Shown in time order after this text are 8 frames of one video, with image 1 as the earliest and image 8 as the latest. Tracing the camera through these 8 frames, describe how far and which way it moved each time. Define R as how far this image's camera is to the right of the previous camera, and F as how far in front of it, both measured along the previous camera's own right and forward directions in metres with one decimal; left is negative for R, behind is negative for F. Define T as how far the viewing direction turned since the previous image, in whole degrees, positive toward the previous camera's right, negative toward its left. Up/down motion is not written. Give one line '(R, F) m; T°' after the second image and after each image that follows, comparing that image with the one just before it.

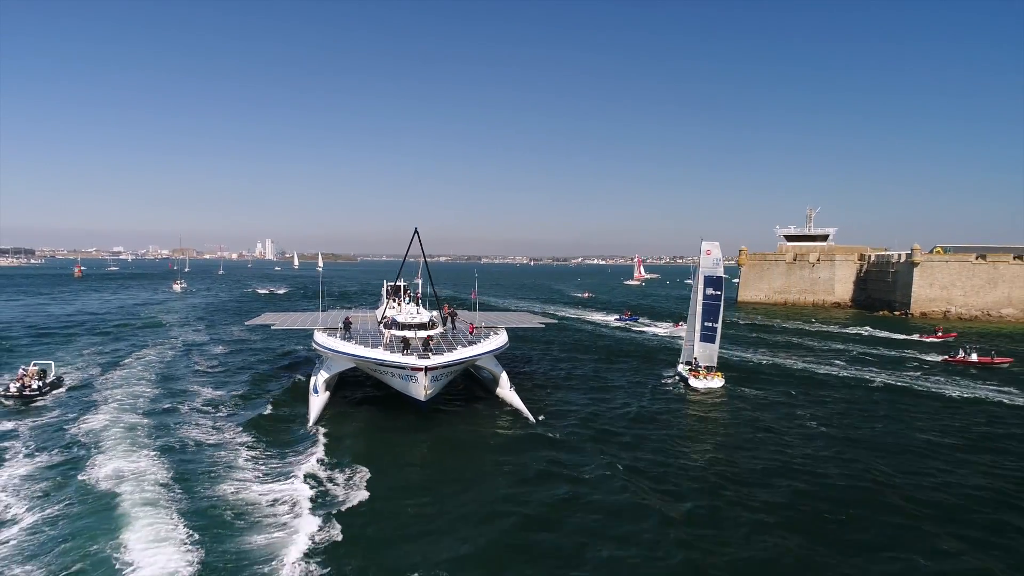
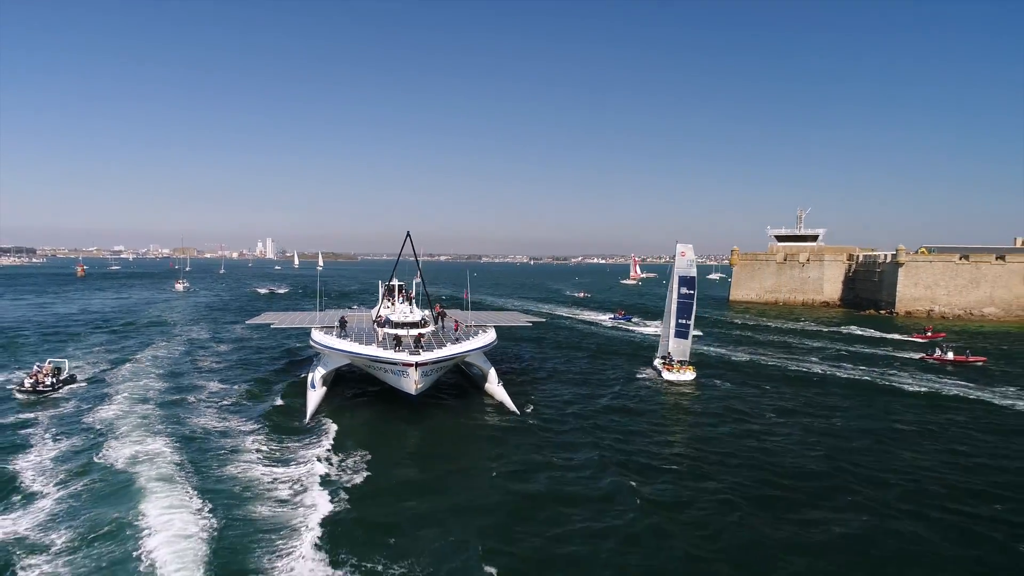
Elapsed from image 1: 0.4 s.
(+0.5, -1.1) m; 0°
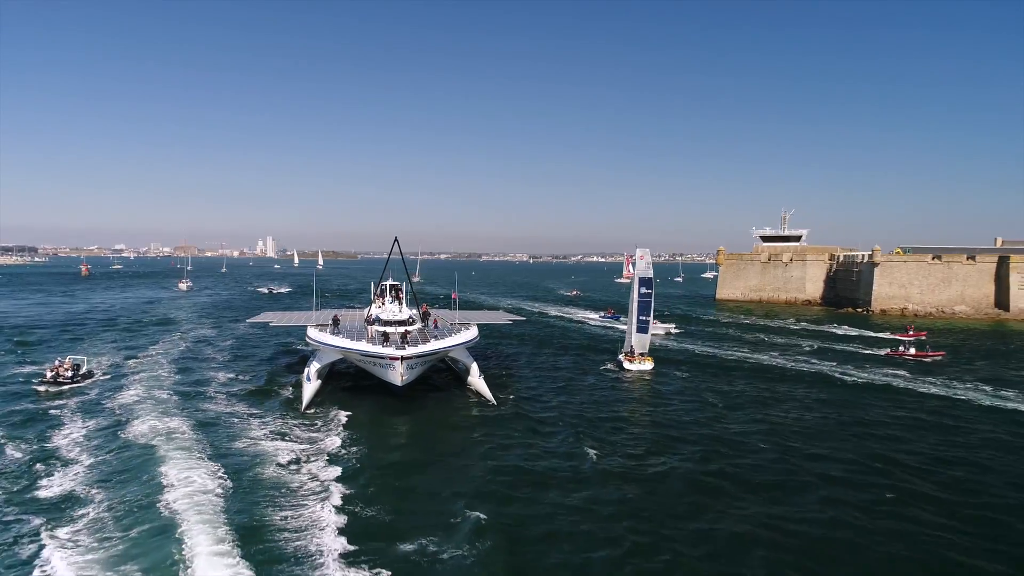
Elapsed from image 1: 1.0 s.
(+1.0, -1.9) m; 0°
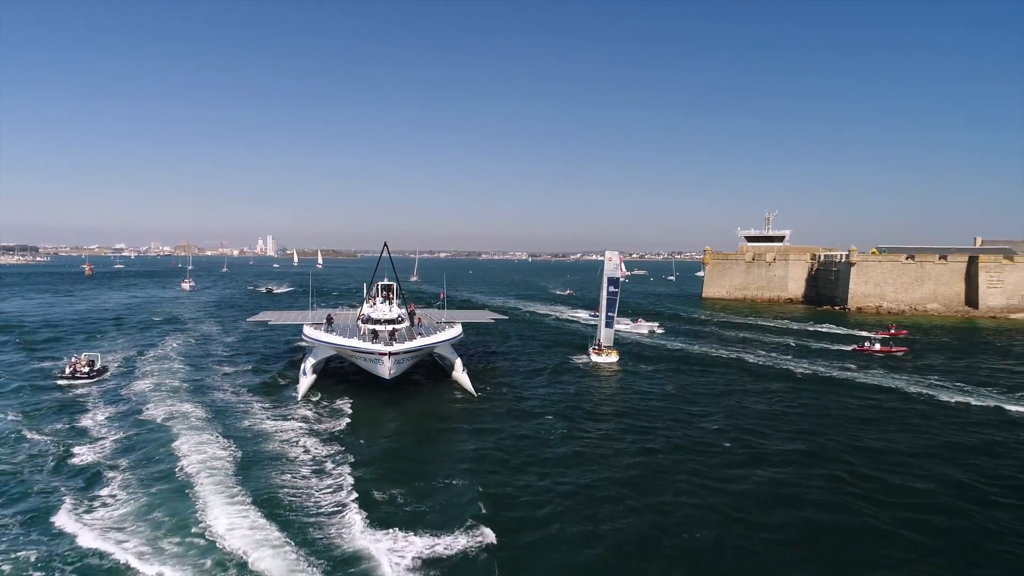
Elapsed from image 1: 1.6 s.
(+1.0, -2.0) m; 0°
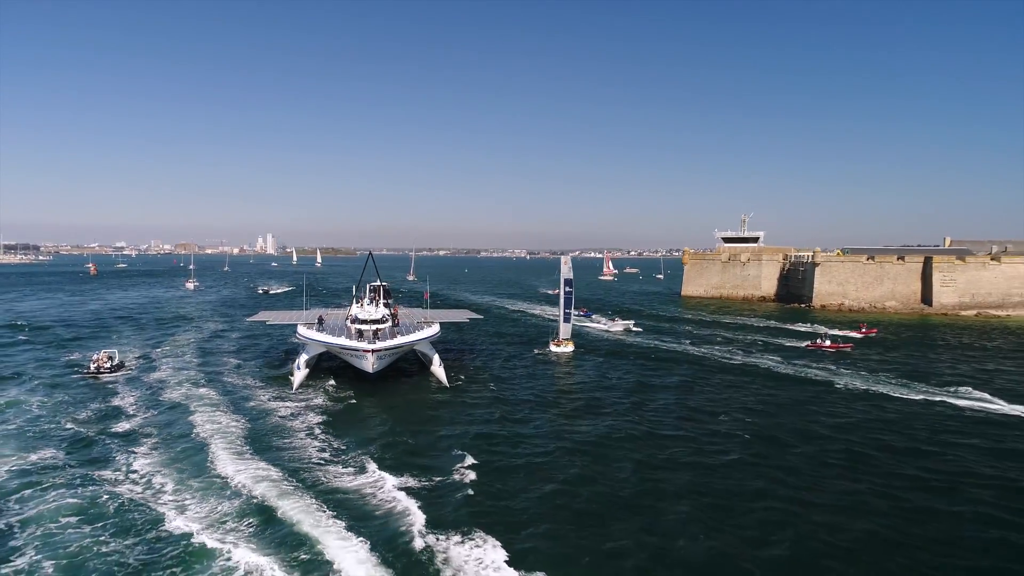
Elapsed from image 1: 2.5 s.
(+1.6, -3.3) m; 0°
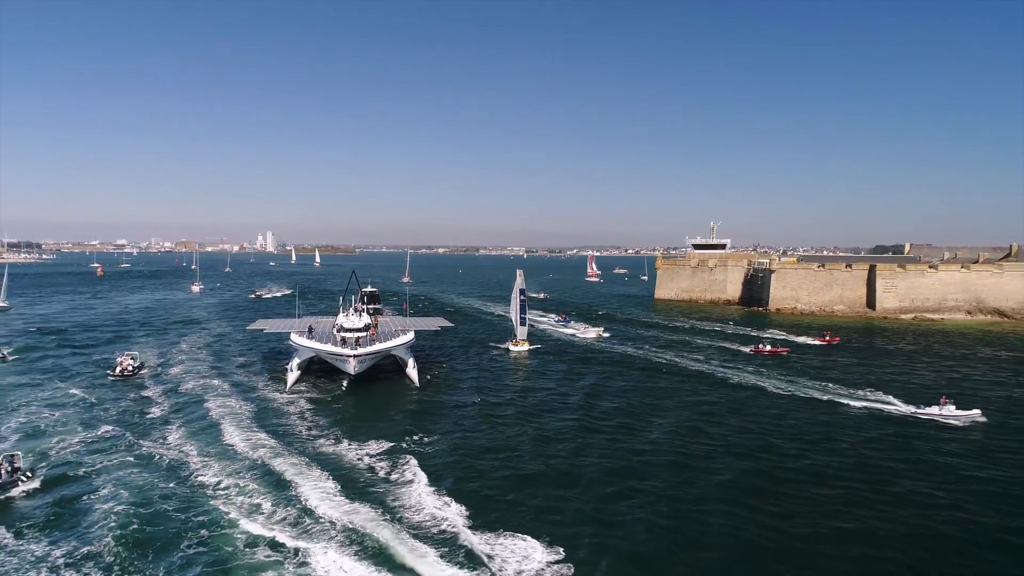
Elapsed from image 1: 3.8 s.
(+2.3, -4.7) m; 0°
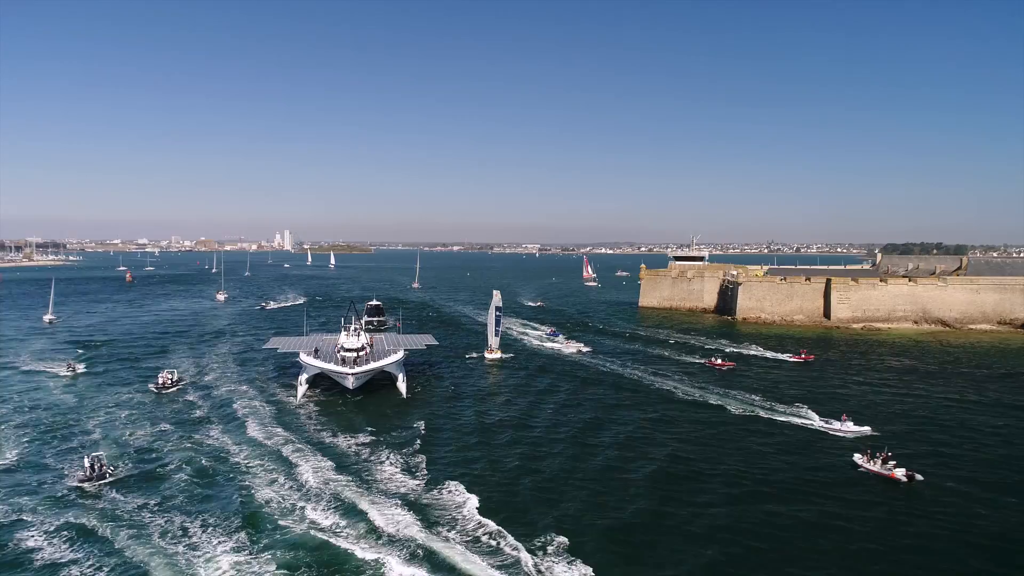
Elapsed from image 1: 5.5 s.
(+3.1, -6.4) m; -2°
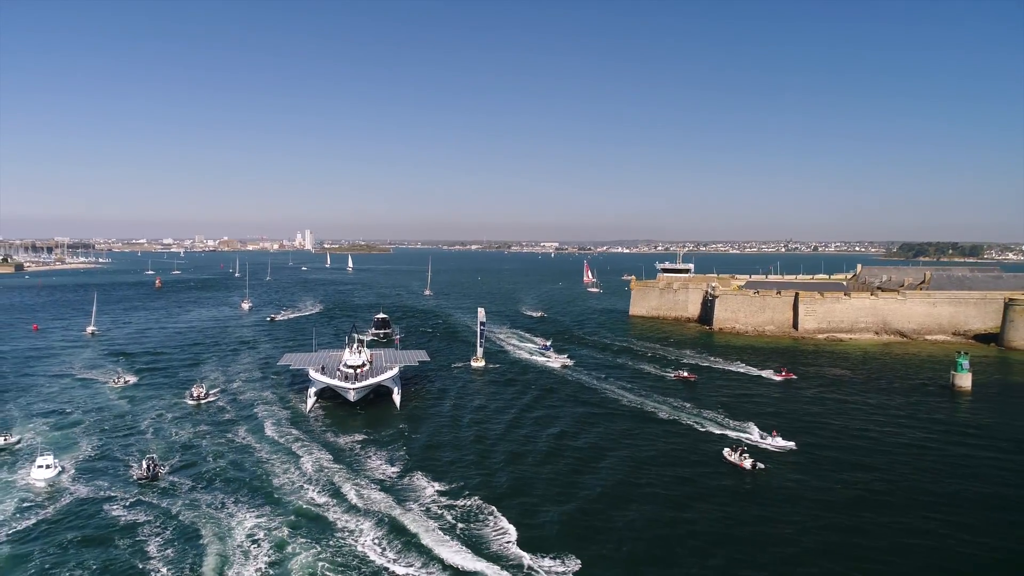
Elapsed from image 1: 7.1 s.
(+3.2, -6.1) m; -2°
